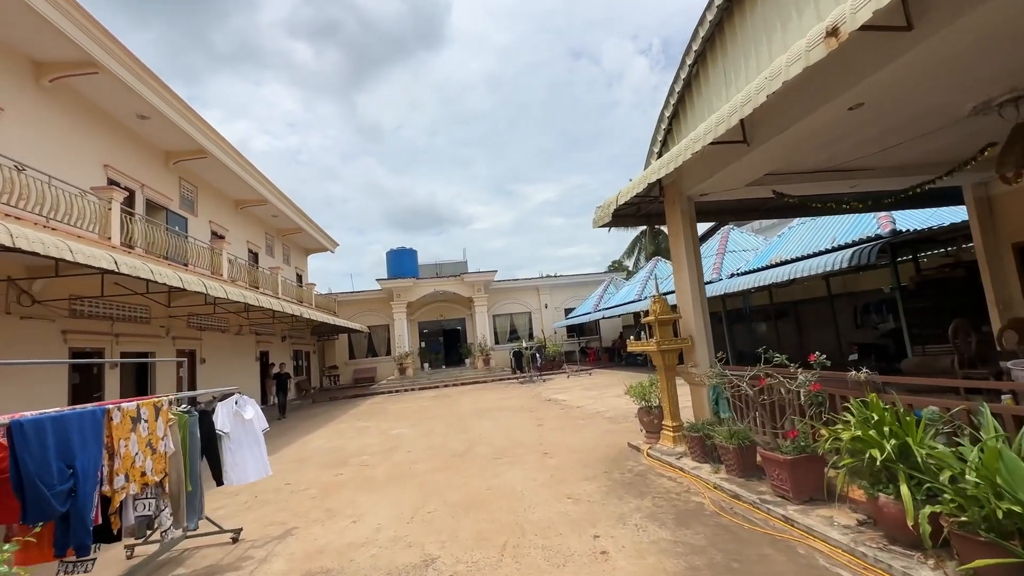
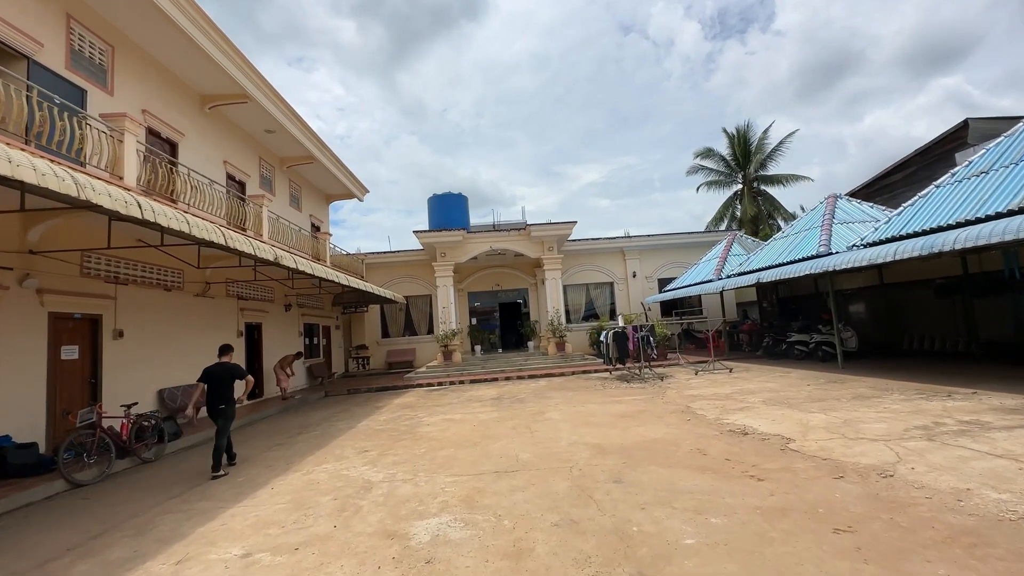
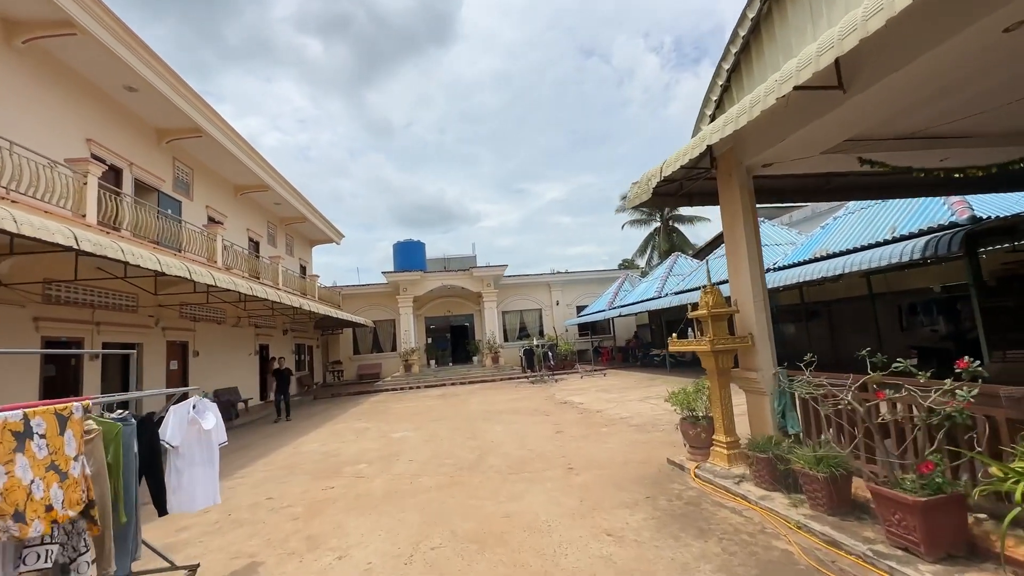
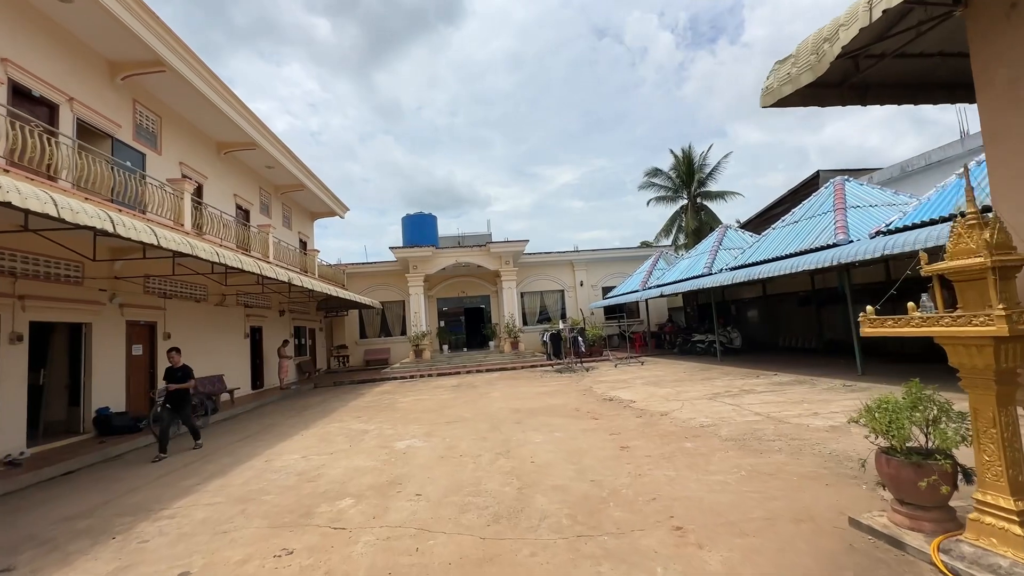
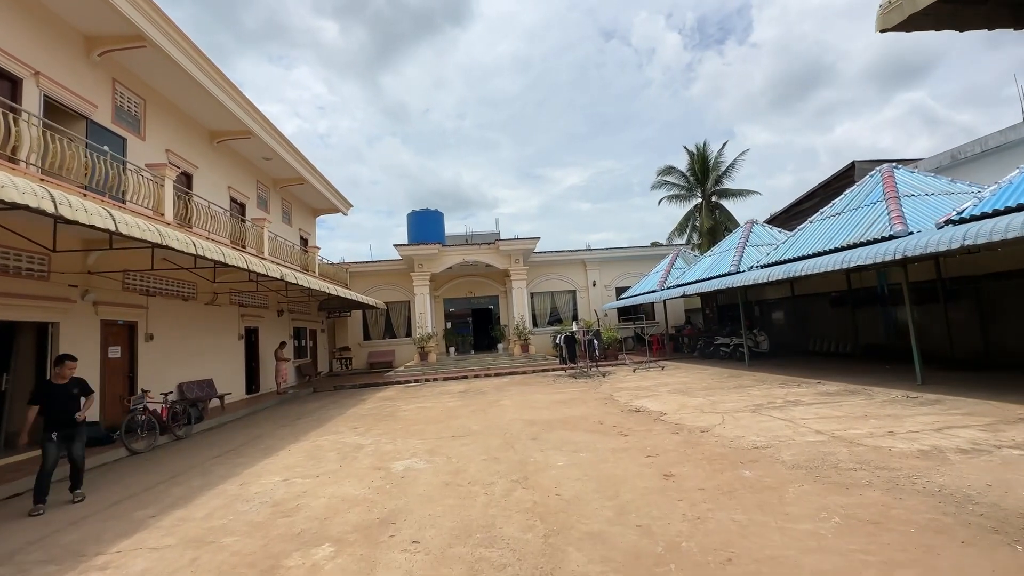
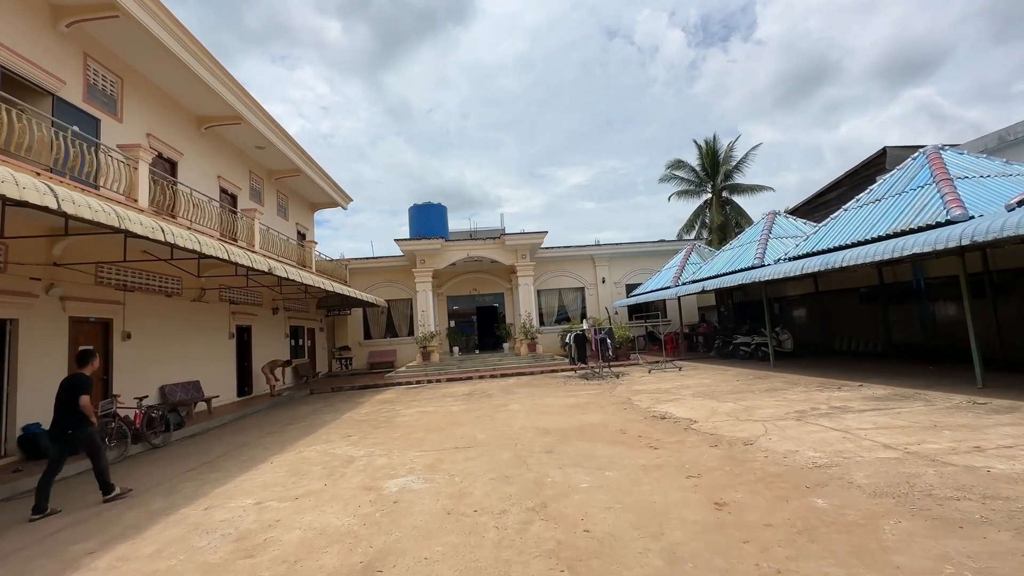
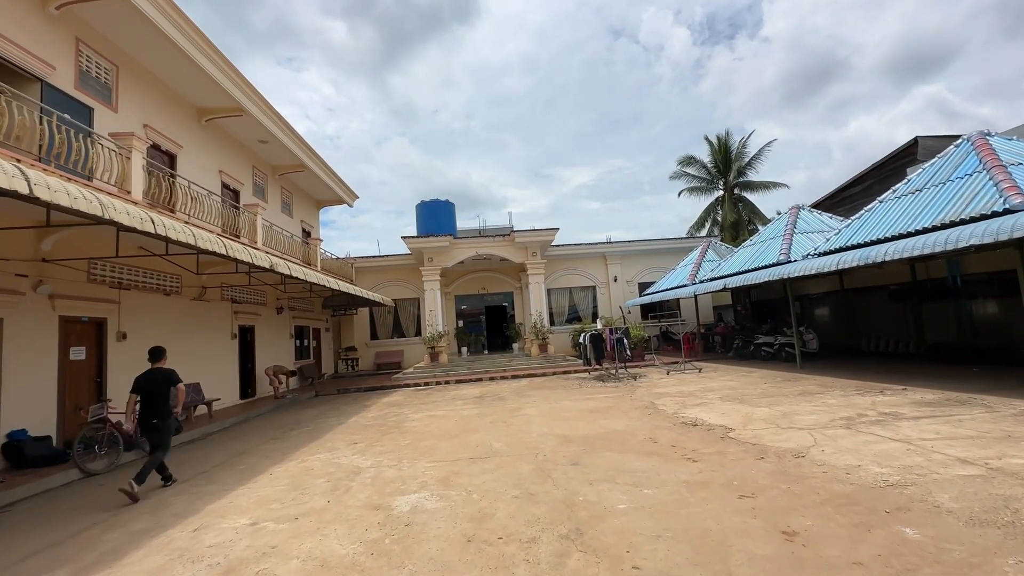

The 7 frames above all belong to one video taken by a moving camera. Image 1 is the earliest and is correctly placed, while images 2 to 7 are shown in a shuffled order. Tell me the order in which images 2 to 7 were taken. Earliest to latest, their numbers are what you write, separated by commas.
3, 4, 5, 6, 7, 2
